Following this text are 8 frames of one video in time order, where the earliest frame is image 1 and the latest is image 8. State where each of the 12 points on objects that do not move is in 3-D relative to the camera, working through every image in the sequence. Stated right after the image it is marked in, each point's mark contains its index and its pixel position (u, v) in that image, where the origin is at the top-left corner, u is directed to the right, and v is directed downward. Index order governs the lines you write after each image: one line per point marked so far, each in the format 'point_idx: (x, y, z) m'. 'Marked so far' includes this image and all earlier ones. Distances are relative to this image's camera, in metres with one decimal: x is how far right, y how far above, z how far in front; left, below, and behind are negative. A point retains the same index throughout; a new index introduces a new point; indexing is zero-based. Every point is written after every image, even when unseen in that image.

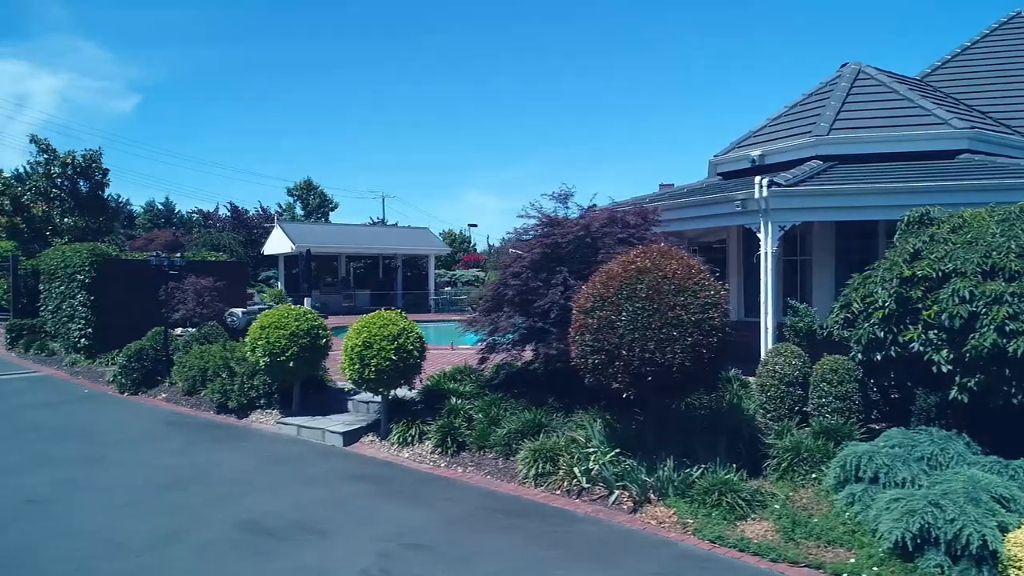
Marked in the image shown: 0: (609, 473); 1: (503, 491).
0: (+1.0, -1.9, +7.4) m
1: (-0.1, -2.2, +7.8) m
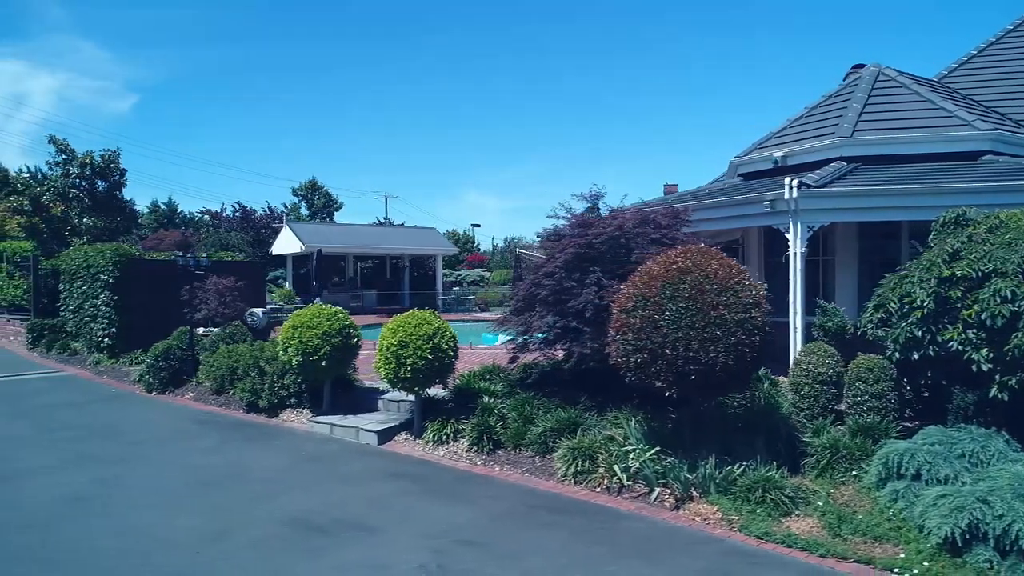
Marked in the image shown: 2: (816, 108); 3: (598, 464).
0: (+1.4, -1.9, +7.5) m
1: (+0.3, -2.2, +7.9) m
2: (+5.6, +3.3, +13.4) m
3: (+0.9, -1.9, +7.9) m
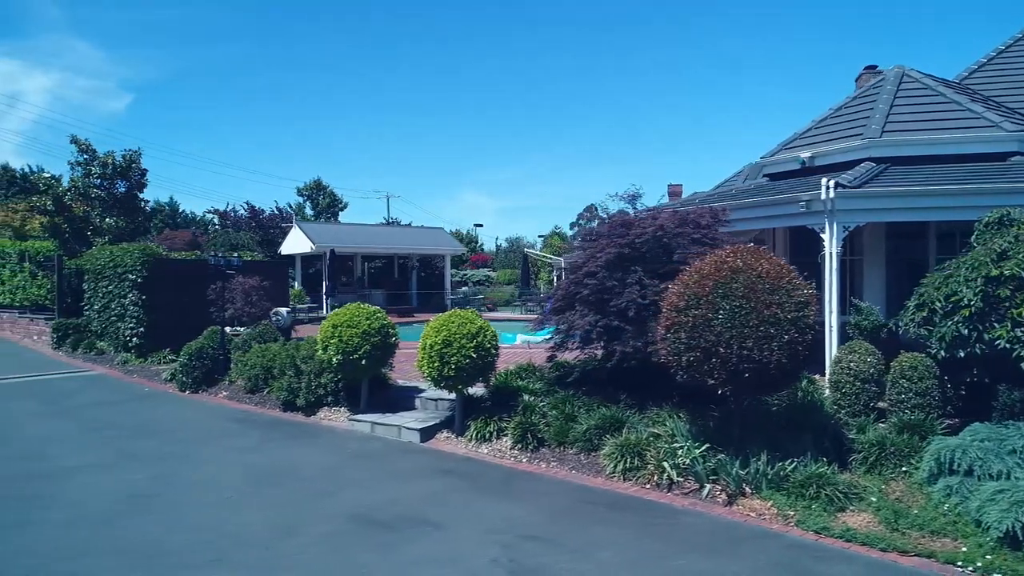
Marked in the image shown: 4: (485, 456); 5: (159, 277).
0: (+2.0, -1.9, +7.6) m
1: (+0.9, -2.2, +8.0) m
2: (+6.1, +3.3, +13.5) m
3: (+1.5, -1.9, +8.1) m
4: (-0.3, -2.1, +9.0) m
5: (-7.0, +0.2, +14.4) m
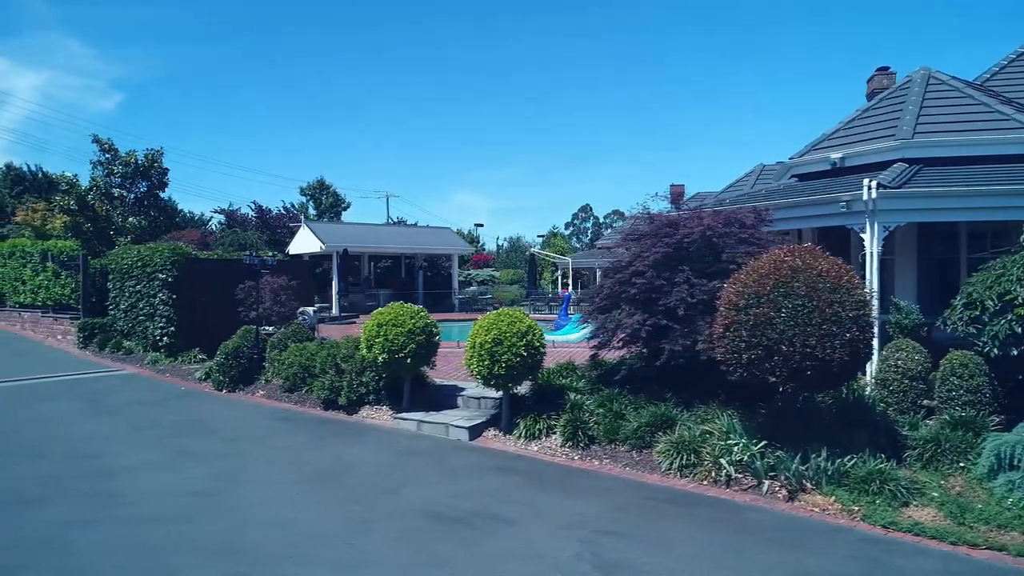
0: (+2.6, -1.9, +7.7) m
1: (+1.5, -2.2, +8.1) m
2: (+6.7, +3.3, +13.6) m
3: (+2.1, -1.9, +8.2) m
4: (+0.3, -2.1, +9.1) m
5: (-6.4, +0.2, +14.4) m
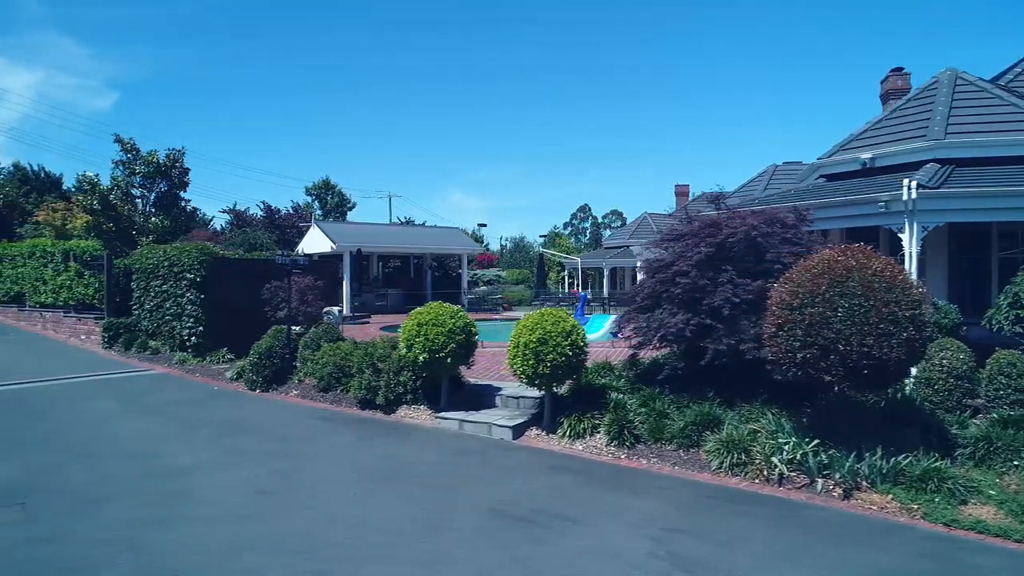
0: (+3.2, -1.9, +7.8) m
1: (+2.1, -2.1, +8.1) m
2: (+7.3, +3.4, +13.7) m
3: (+2.7, -1.9, +8.2) m
4: (+0.9, -2.1, +9.1) m
5: (-5.9, +0.2, +14.4) m
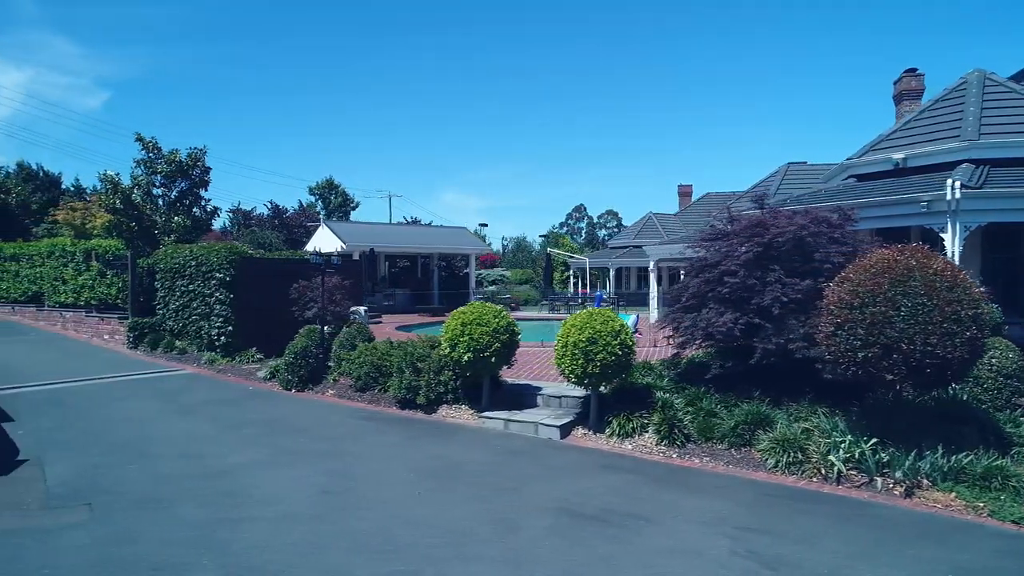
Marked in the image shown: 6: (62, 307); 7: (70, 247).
0: (+3.9, -1.9, +7.8) m
1: (+2.8, -2.1, +8.2) m
2: (+7.9, +3.4, +13.8) m
3: (+3.4, -1.9, +8.2) m
4: (+1.5, -2.1, +9.1) m
5: (-5.3, +0.2, +14.4) m
6: (-11.1, -0.5, +17.9) m
7: (-10.7, +1.0, +17.6) m
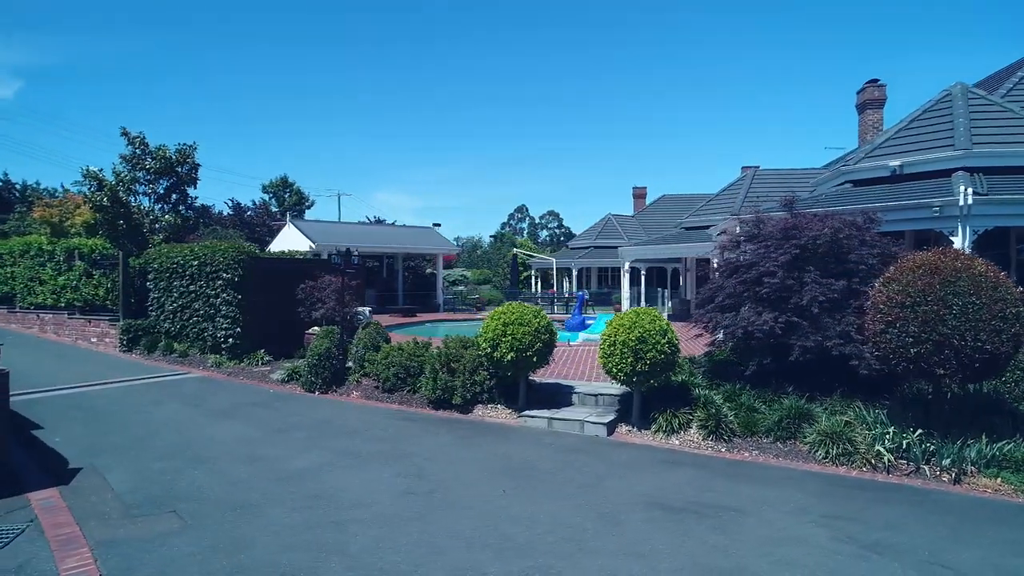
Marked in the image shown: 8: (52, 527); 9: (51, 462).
0: (+4.7, -1.9, +8.3) m
1: (+3.5, -2.1, +8.6) m
2: (+8.1, +3.4, +14.6) m
3: (+4.1, -1.9, +8.7) m
4: (+2.2, -2.1, +9.4) m
5: (-5.1, +0.2, +14.0) m
6: (-11.2, -0.5, +17.0) m
7: (-10.8, +1.0, +16.7) m
8: (-4.1, -2.1, +6.4) m
9: (-5.1, -1.9, +8.0) m
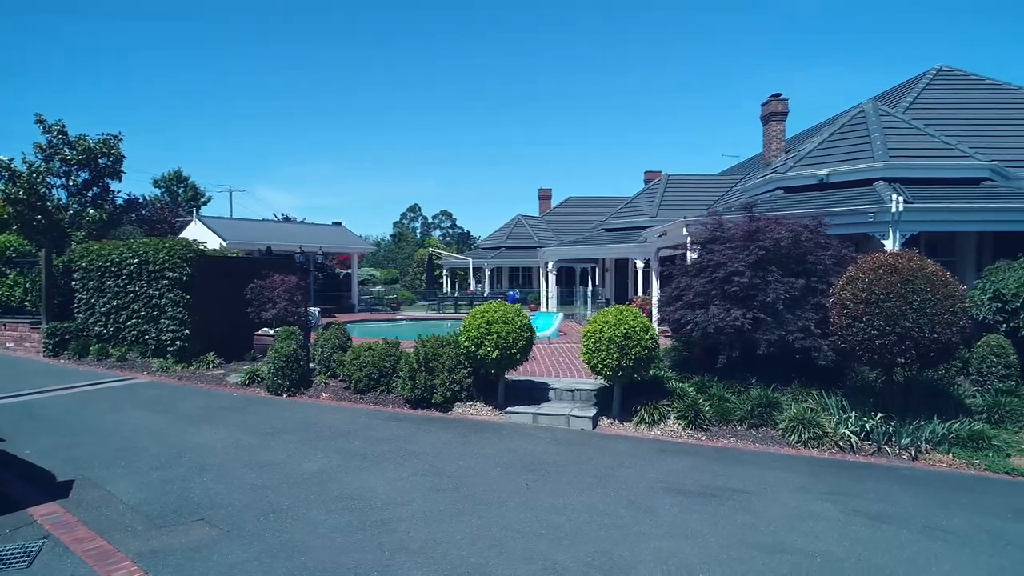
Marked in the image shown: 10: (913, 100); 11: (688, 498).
0: (+4.7, -1.8, +9.2) m
1: (+3.6, -2.1, +9.3) m
2: (+7.1, +3.4, +16.0) m
3: (+4.1, -1.9, +9.5) m
4: (+2.1, -2.0, +9.9) m
5: (-5.8, +0.2, +13.4) m
6: (-12.3, -0.5, +15.4) m
7: (-11.8, +1.0, +15.2) m
8: (-3.6, -2.1, +6.0) m
9: (-4.9, -1.9, +7.4) m
10: (+9.3, +4.3, +16.8) m
11: (+1.7, -2.1, +7.2) m
